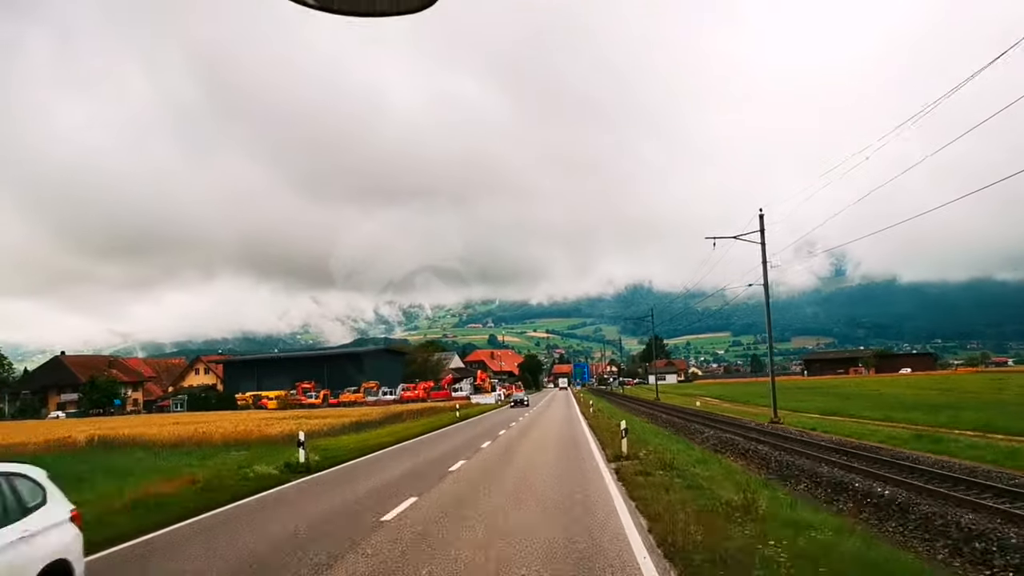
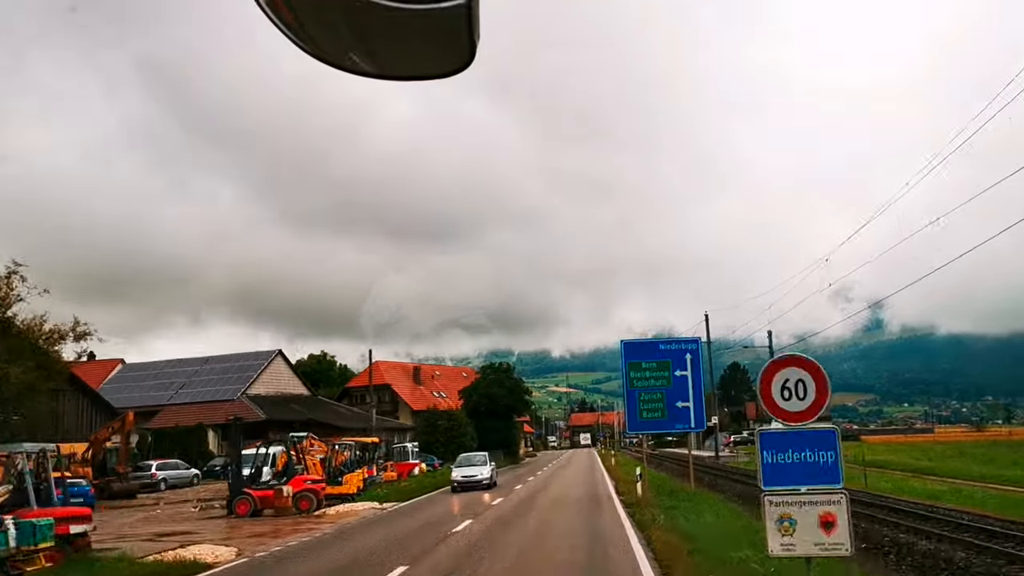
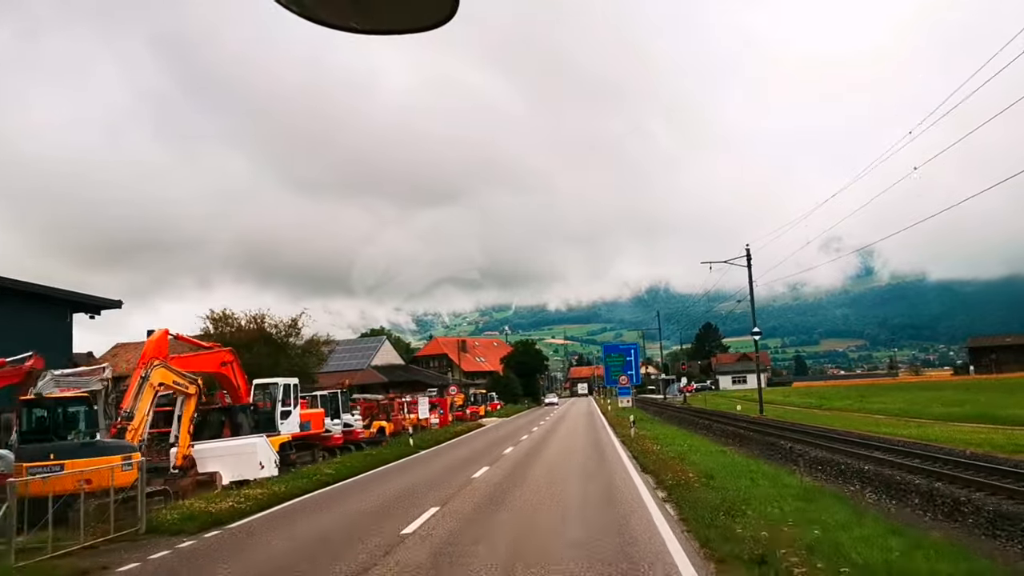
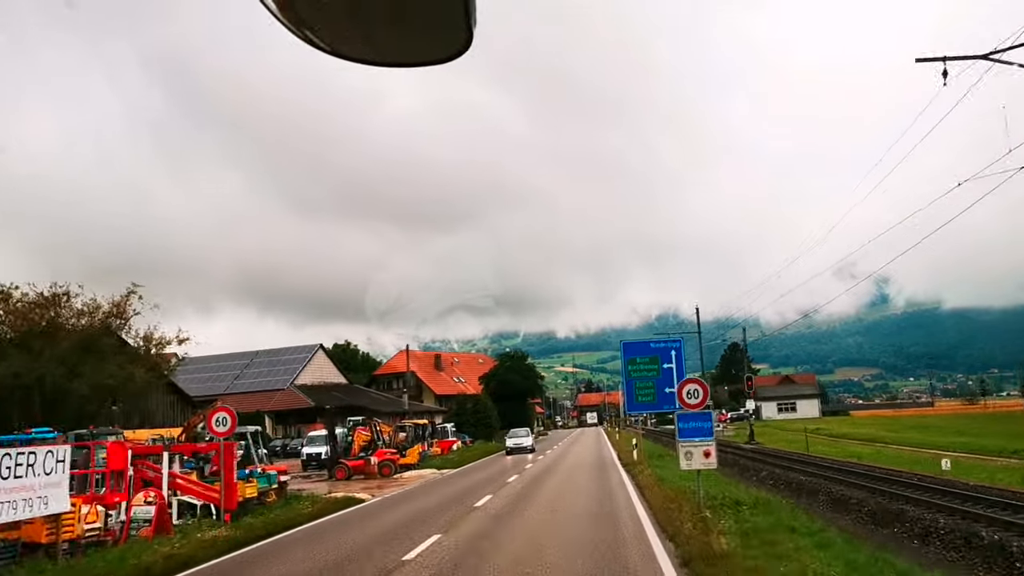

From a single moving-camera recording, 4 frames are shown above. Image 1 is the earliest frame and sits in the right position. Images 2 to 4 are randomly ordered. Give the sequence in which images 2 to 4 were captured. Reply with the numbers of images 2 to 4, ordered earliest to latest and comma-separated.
3, 4, 2
